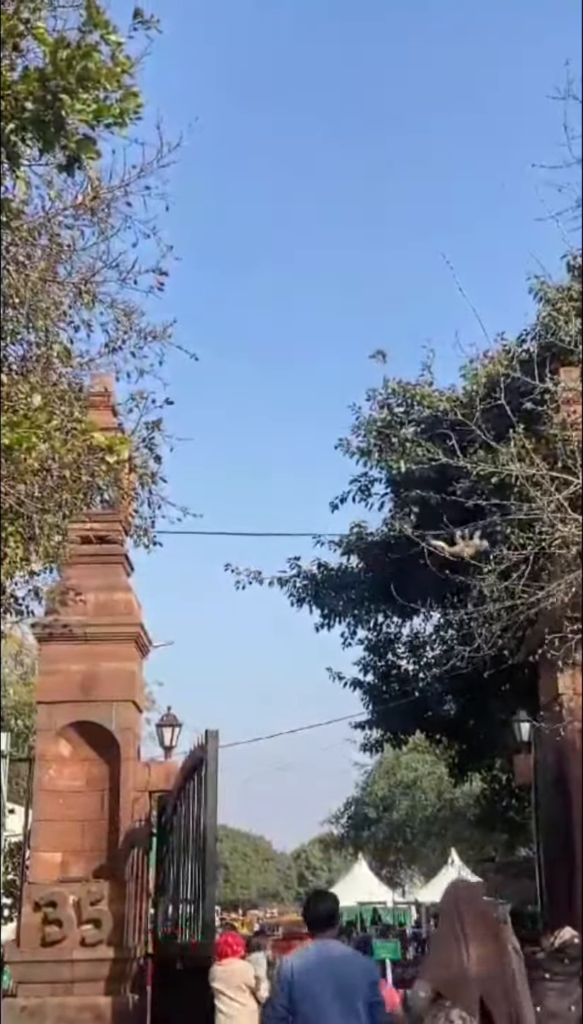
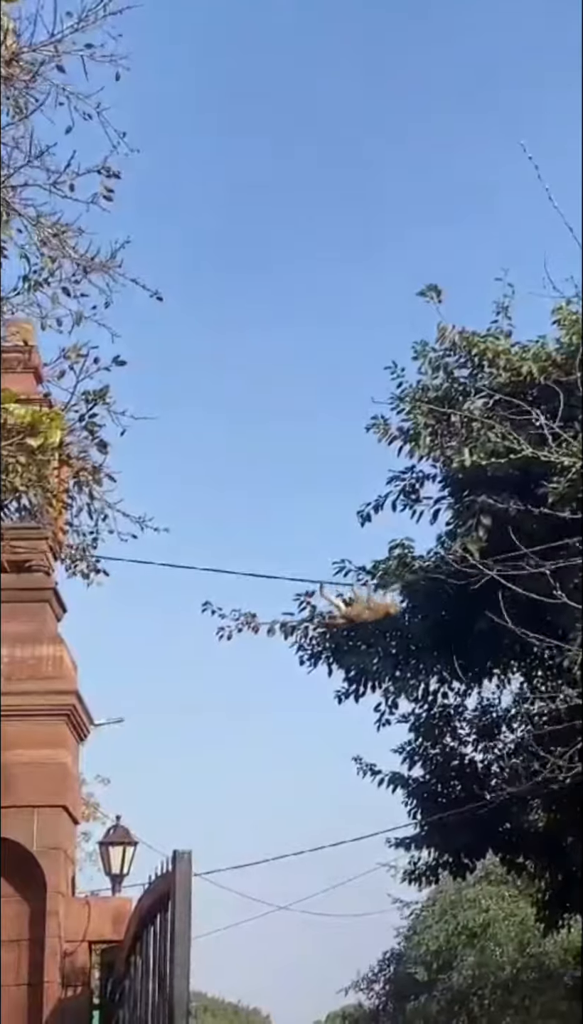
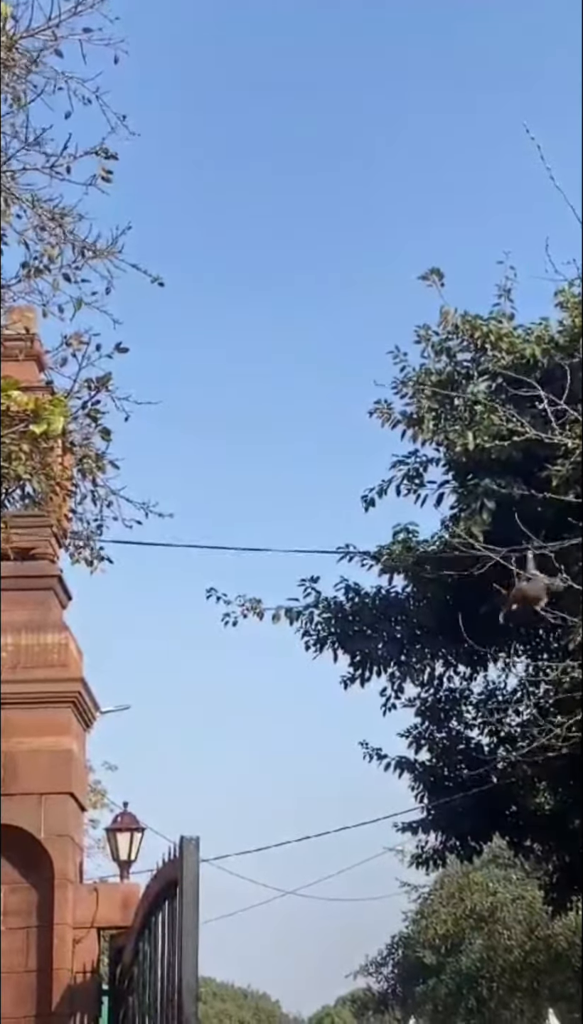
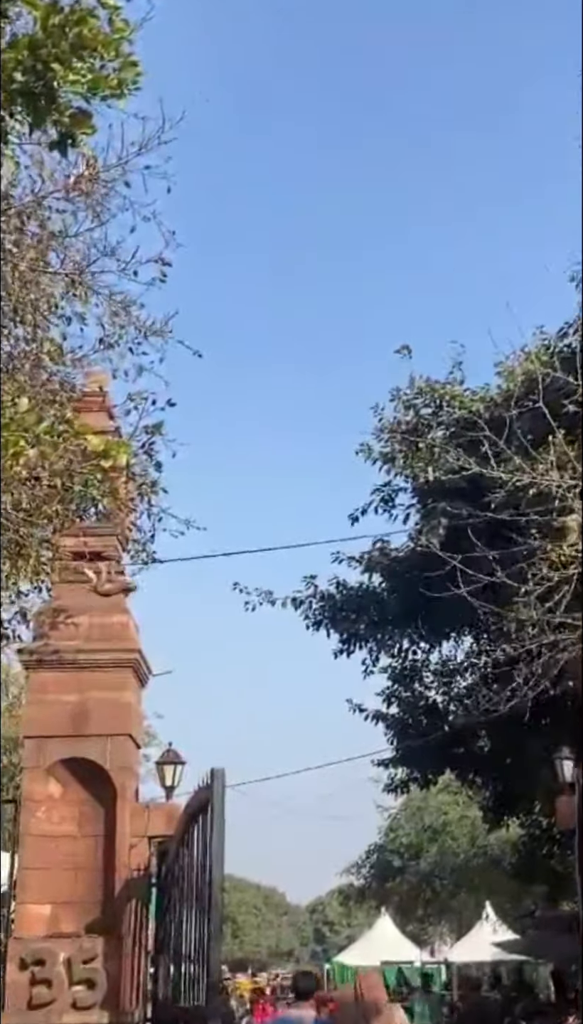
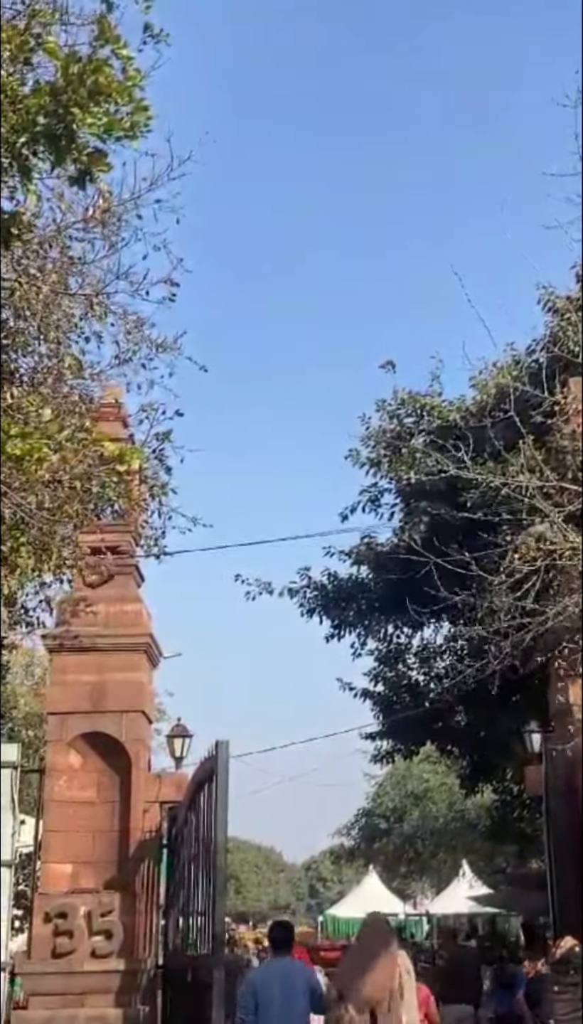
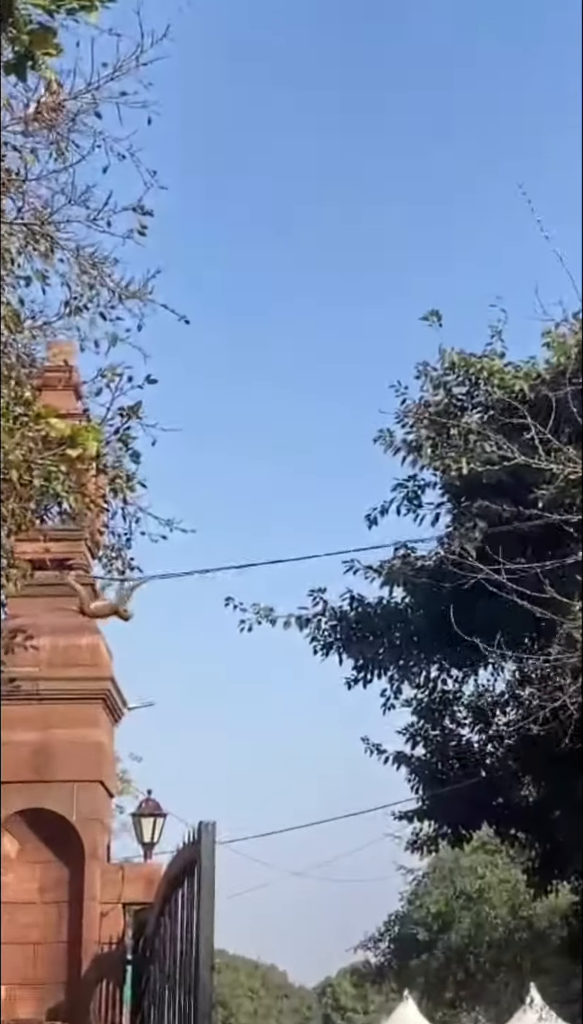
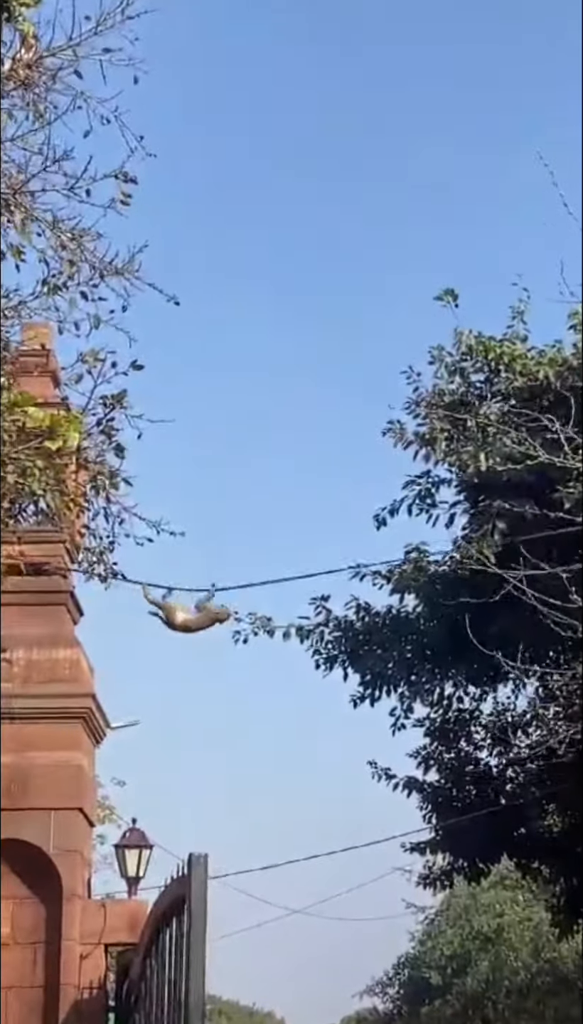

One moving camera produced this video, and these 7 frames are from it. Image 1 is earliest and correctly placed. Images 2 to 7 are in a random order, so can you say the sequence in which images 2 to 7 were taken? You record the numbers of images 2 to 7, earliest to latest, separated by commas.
5, 4, 6, 7, 2, 3
